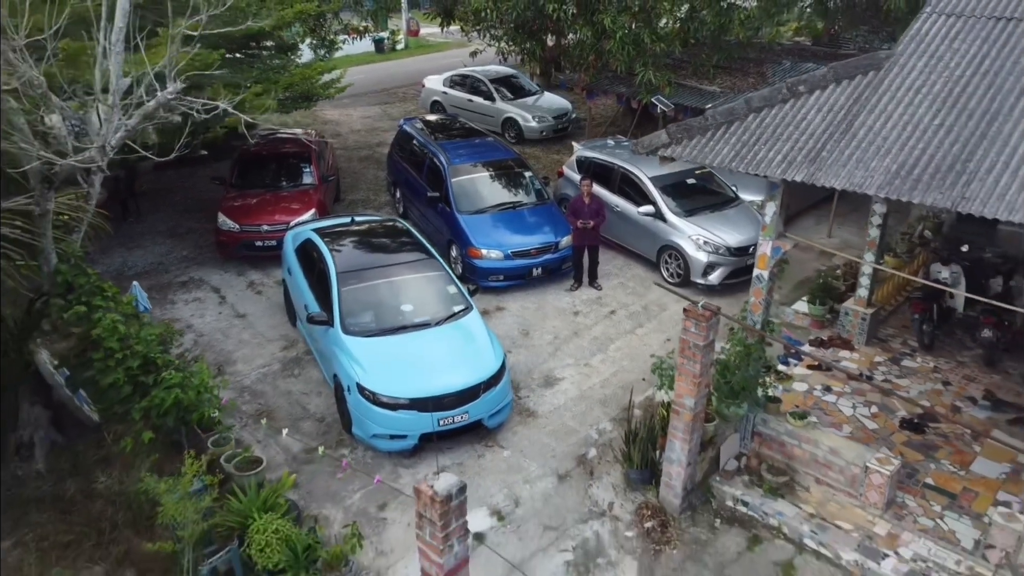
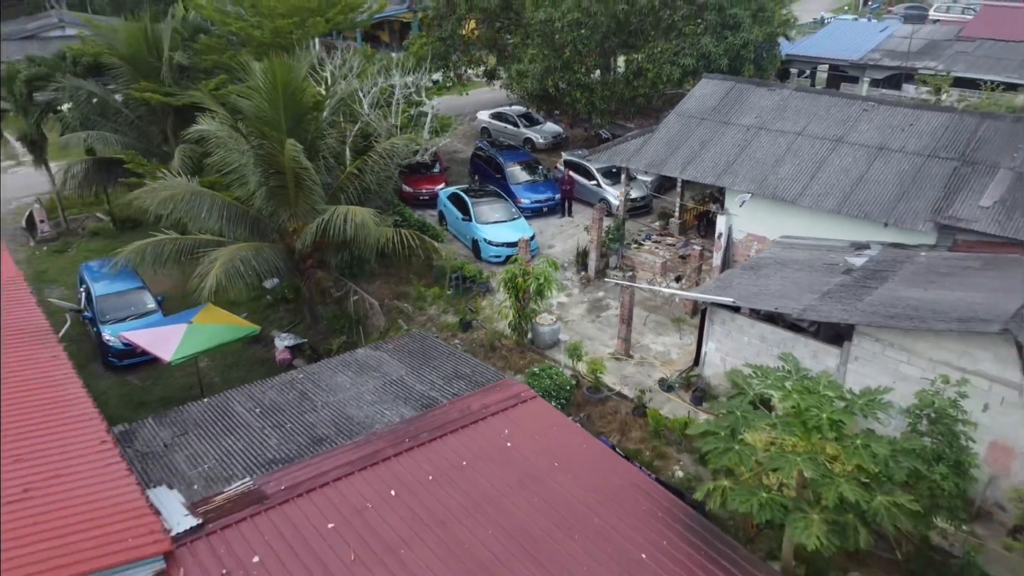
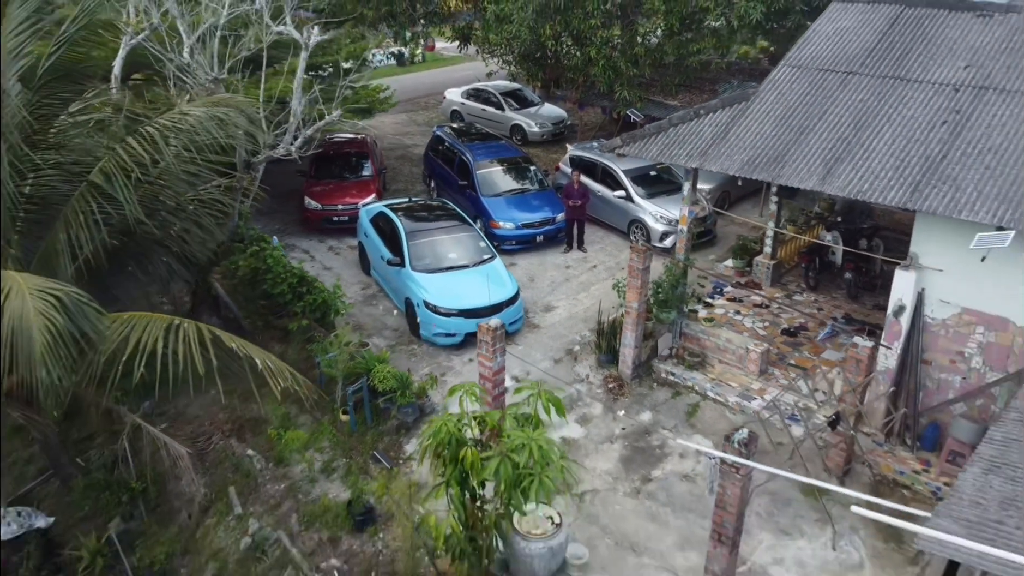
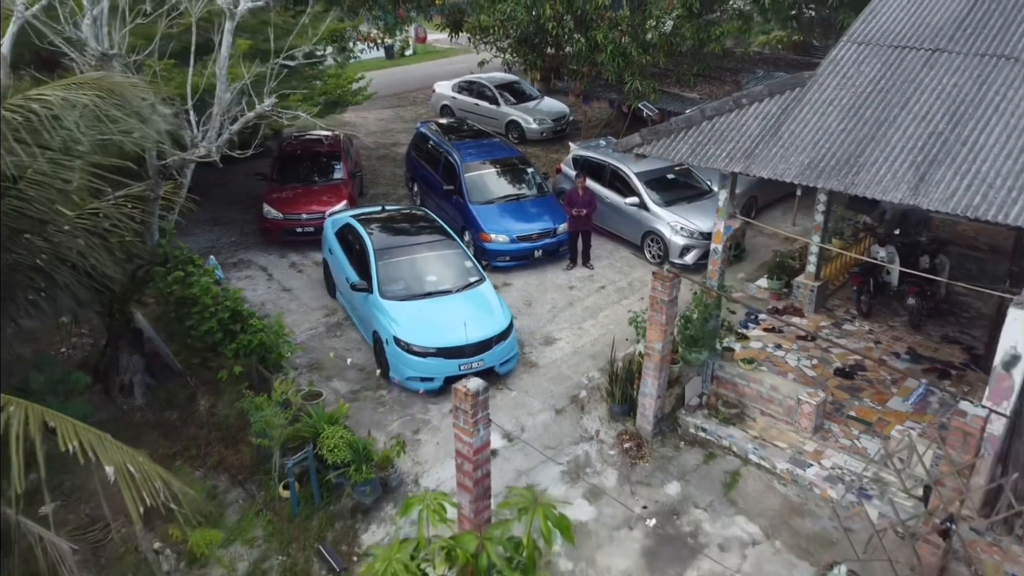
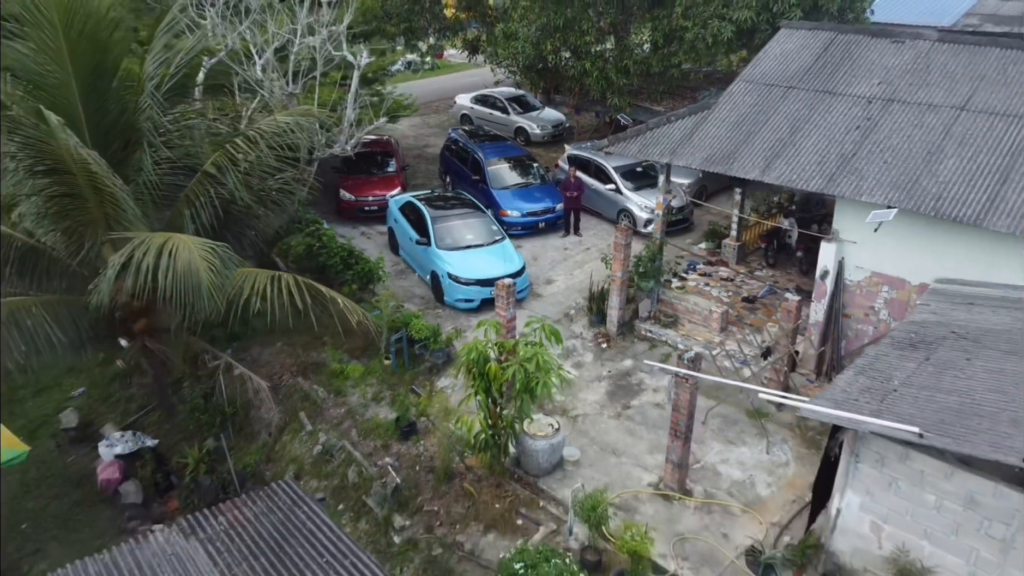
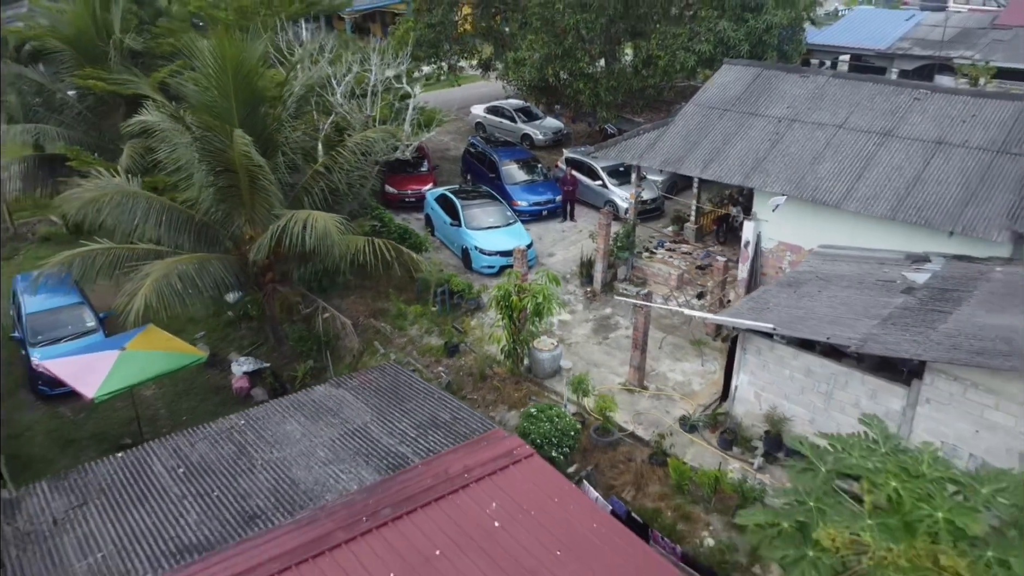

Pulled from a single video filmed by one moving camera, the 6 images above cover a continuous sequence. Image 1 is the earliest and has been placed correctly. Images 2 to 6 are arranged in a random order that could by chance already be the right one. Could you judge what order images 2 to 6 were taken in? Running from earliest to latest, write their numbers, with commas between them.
4, 3, 5, 6, 2
